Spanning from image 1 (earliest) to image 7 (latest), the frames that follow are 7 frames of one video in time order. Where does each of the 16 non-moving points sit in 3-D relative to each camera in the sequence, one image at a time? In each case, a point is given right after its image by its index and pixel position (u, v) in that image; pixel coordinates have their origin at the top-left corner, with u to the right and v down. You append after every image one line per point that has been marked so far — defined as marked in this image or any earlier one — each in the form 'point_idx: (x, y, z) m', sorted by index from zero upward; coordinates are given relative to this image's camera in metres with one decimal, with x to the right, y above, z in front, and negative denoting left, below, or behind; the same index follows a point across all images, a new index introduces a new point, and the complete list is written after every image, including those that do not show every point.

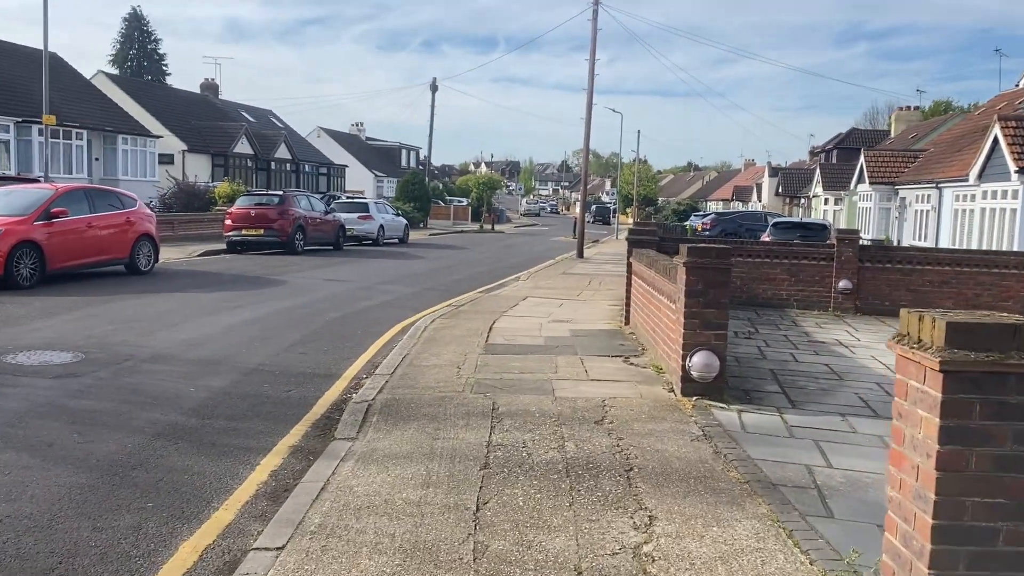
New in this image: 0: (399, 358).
0: (-1.2, -0.7, +9.2) m
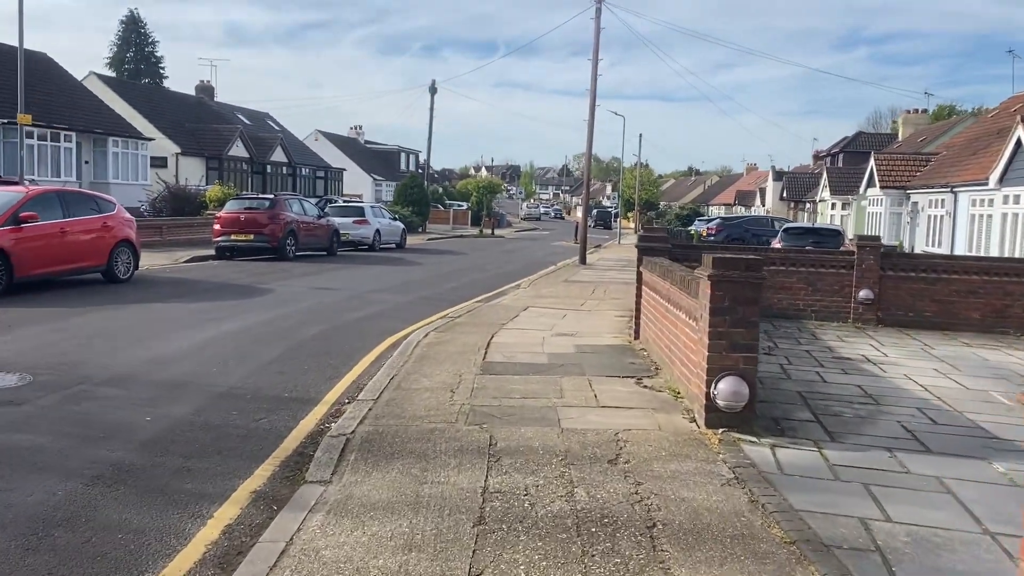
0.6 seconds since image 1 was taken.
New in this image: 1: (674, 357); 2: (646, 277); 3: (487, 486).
0: (-1.2, -0.9, +8.3) m
1: (+1.5, -0.7, +8.2) m
2: (+1.6, +0.1, +10.4) m
3: (-0.1, -1.2, +5.3) m
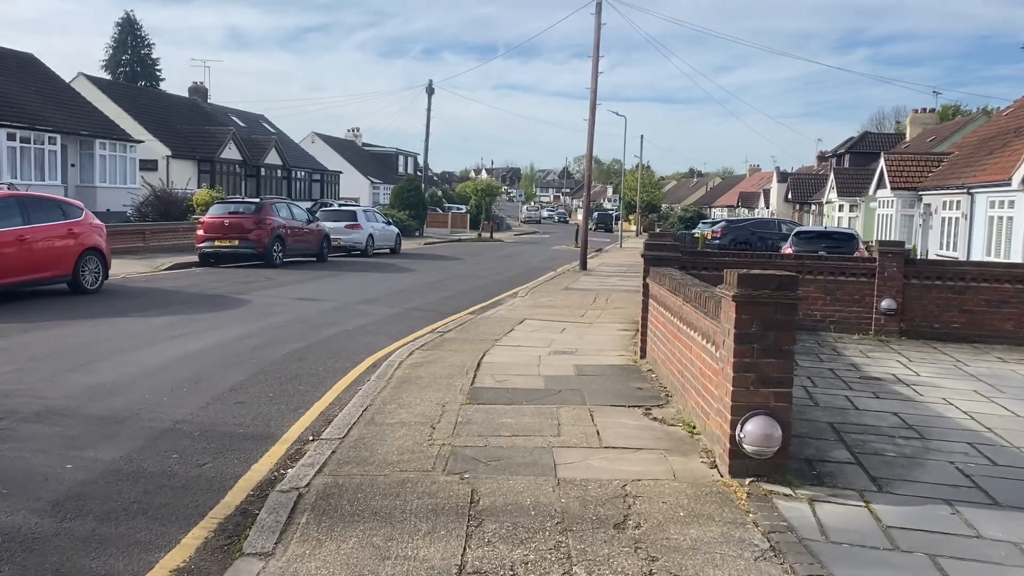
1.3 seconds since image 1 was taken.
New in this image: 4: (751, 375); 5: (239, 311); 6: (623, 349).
0: (-1.3, -1.0, +7.3) m
1: (+1.4, -0.8, +7.2) m
2: (+1.5, 0.0, +9.3) m
3: (-0.2, -1.3, +4.3) m
4: (+1.5, -0.5, +5.4) m
5: (-4.2, -0.4, +13.4) m
6: (+1.3, -0.8, +10.6) m
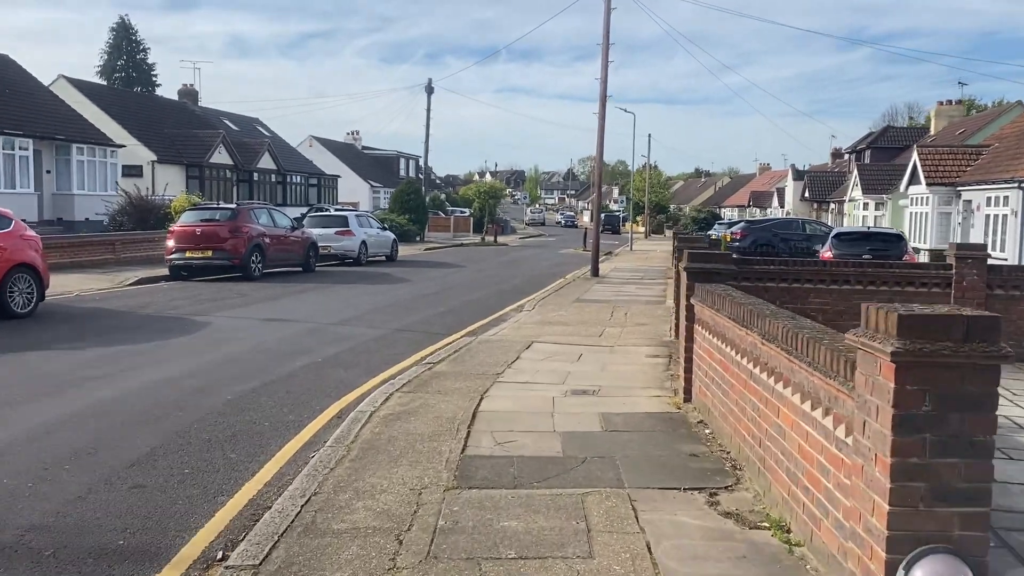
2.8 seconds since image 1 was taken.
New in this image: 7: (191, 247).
0: (-1.2, -1.2, +5.1) m
1: (+1.5, -1.0, +5.0) m
2: (+1.6, -0.2, +7.1) m
3: (-0.2, -1.5, +2.1) m
4: (+1.5, -0.7, +3.2) m
5: (-4.1, -0.6, +11.2) m
6: (+1.4, -1.0, +8.4) m
7: (-7.0, +0.9, +19.1) m
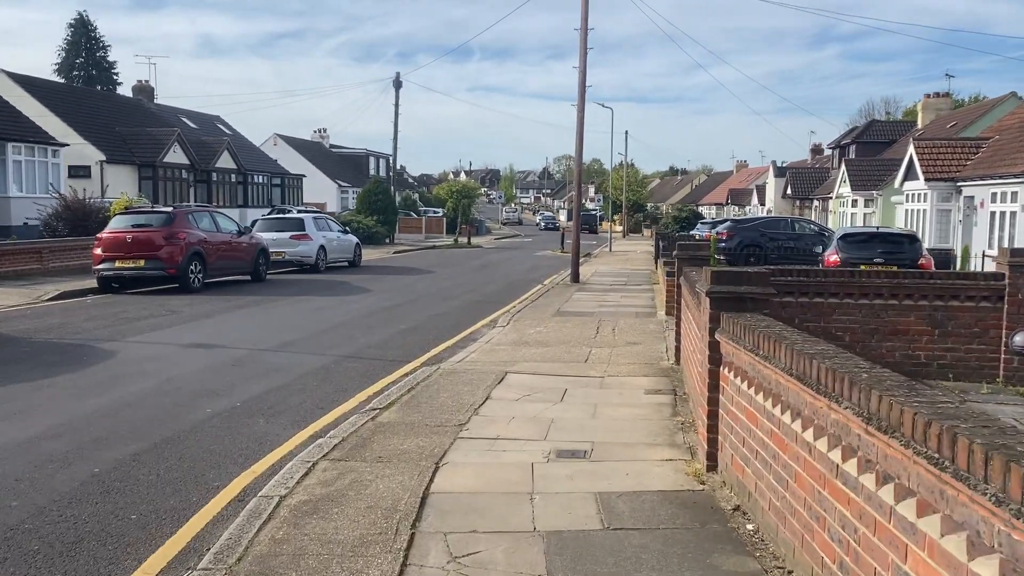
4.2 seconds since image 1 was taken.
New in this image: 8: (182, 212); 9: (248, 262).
0: (-1.4, -1.5, +3.1) m
1: (+1.3, -1.2, +3.0) m
2: (+1.3, -0.4, +5.2) m
3: (-0.3, -1.8, +0.1) m
4: (+1.4, -0.9, +1.2) m
5: (-4.5, -0.9, +9.1) m
6: (+1.1, -1.2, +6.5) m
7: (-7.6, +0.6, +16.9) m
8: (-6.7, +1.6, +17.8) m
9: (-6.0, +0.6, +19.7) m
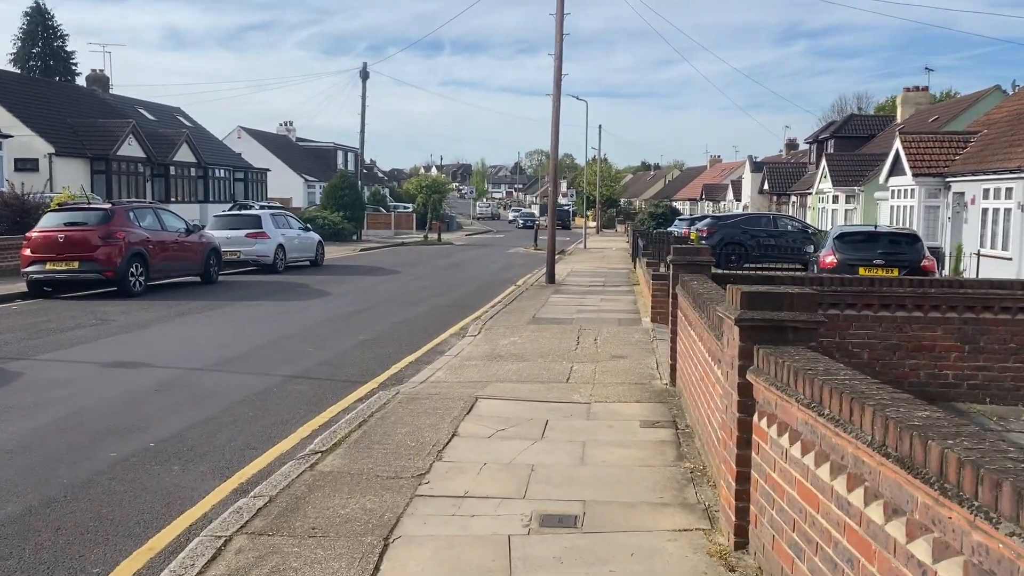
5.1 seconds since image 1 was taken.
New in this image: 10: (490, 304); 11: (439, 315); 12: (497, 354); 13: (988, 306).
0: (-1.4, -1.6, +1.7) m
1: (+1.3, -1.3, +1.7) m
2: (+1.2, -0.6, +3.9) m
3: (-0.2, -1.9, -1.3) m
4: (+1.4, -1.1, 0.0) m
5: (-4.7, -1.0, +7.6) m
6: (+1.0, -1.3, +5.2) m
7: (-8.1, +0.5, +15.3) m
8: (-7.3, +1.5, +16.3) m
9: (-6.6, +0.5, +18.2) m
10: (-0.4, -0.3, +17.0) m
11: (-1.3, -0.5, +15.4) m
12: (-0.2, -0.8, +11.0) m
13: (+4.6, -0.2, +8.5) m
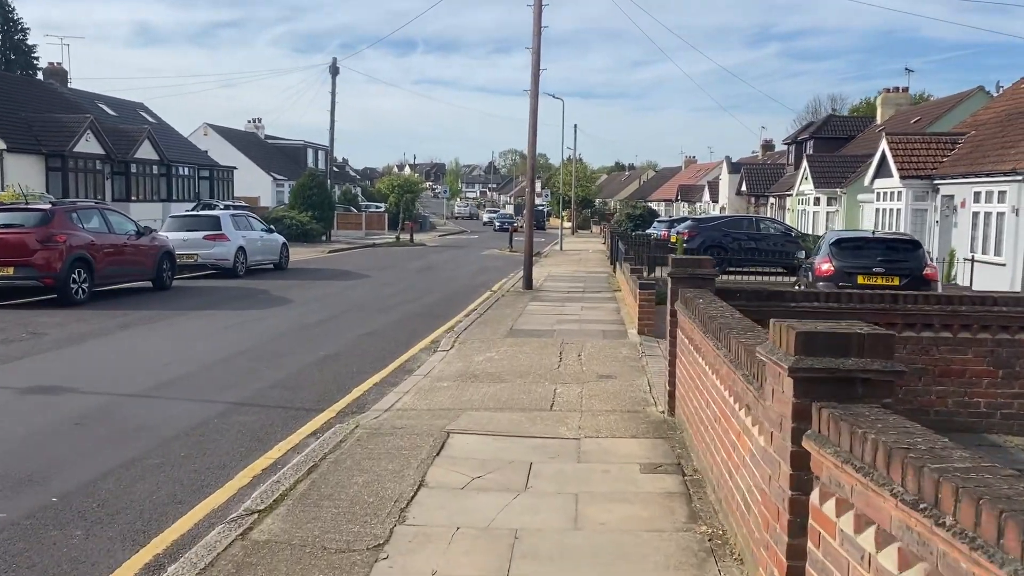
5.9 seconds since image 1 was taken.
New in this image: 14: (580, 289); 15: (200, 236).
0: (-1.4, -1.8, +0.6) m
1: (+1.3, -1.5, +0.7) m
2: (+1.1, -0.7, +2.8) m
3: (-0.1, -2.1, -2.3) m
4: (+1.4, -1.2, -1.1) m
5: (-4.9, -1.2, +6.4) m
6: (+0.9, -1.4, +4.1) m
7: (-8.5, +0.4, +14.0) m
8: (-7.7, +1.4, +15.0) m
9: (-7.0, +0.4, +16.9) m
10: (-0.9, -0.4, +15.9) m
11: (-1.7, -0.6, +14.3) m
12: (-0.4, -1.0, +9.9) m
13: (+4.4, -0.3, +7.6) m
14: (+1.6, 0.0, +20.0) m
15: (-7.1, +1.2, +19.9) m
